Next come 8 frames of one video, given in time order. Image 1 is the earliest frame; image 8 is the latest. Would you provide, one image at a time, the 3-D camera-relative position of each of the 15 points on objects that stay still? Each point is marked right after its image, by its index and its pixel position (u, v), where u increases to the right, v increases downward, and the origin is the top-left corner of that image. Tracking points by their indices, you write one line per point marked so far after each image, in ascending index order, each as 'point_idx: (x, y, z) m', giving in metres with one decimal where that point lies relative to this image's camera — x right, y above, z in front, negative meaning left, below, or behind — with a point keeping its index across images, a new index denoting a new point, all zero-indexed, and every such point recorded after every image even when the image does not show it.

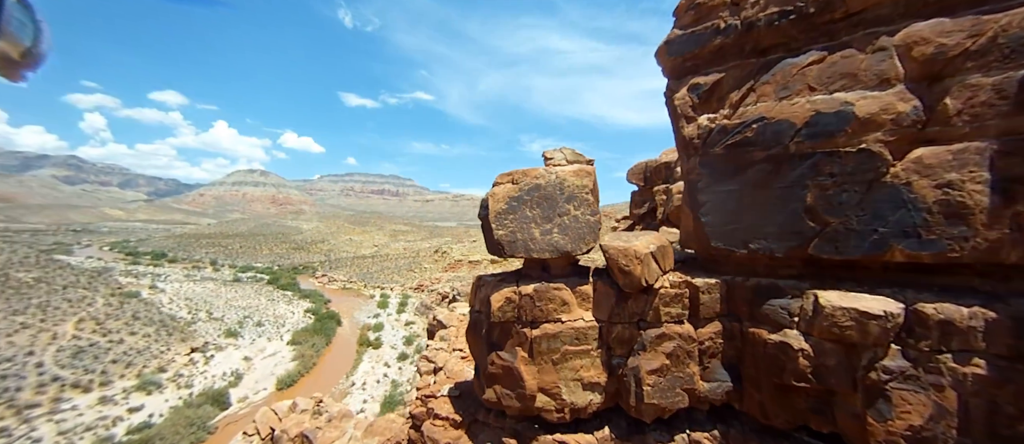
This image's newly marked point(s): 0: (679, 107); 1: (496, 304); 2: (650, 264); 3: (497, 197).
0: (+2.6, +1.8, +5.6) m
1: (-0.2, -1.1, +4.9) m
2: (+1.8, -0.6, +4.7) m
3: (-0.2, +0.3, +5.0) m
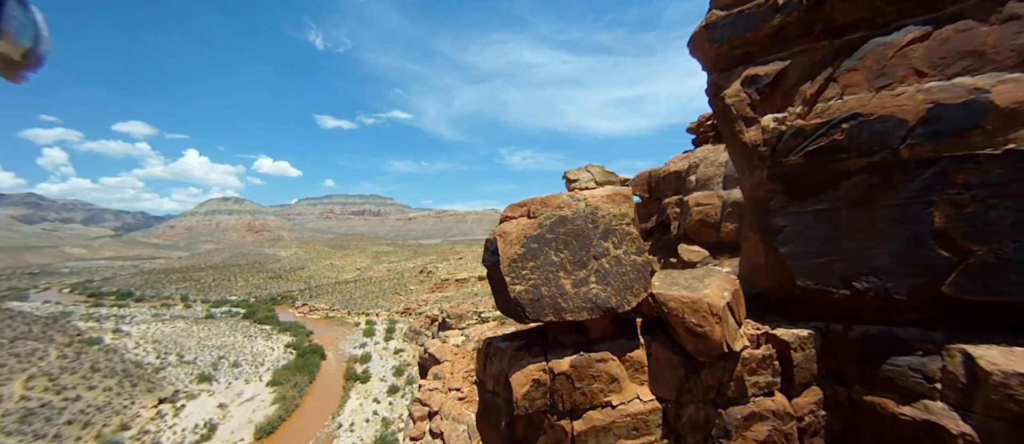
0: (+2.7, +1.4, +4.4) m
1: (+0.1, -1.6, +3.5) m
2: (+2.0, -0.9, +3.4) m
3: (0.0, -0.2, +3.7) m
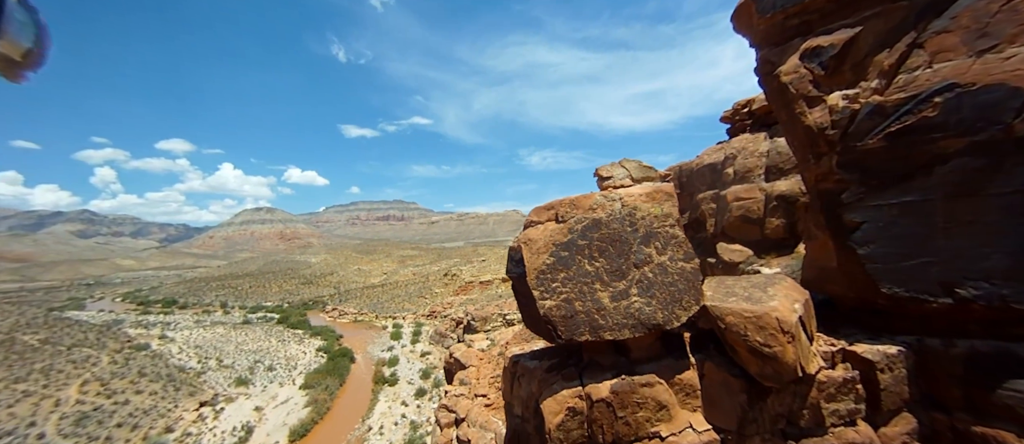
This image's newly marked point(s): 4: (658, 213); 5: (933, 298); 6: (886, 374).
0: (+2.9, +1.4, +3.9) m
1: (+0.3, -1.6, +3.1) m
2: (+2.3, -0.9, +2.9) m
3: (+0.2, -0.2, +3.3) m
4: (+1.3, +0.1, +3.3) m
5: (+3.5, -0.6, +3.1) m
6: (+3.1, -1.3, +3.1) m
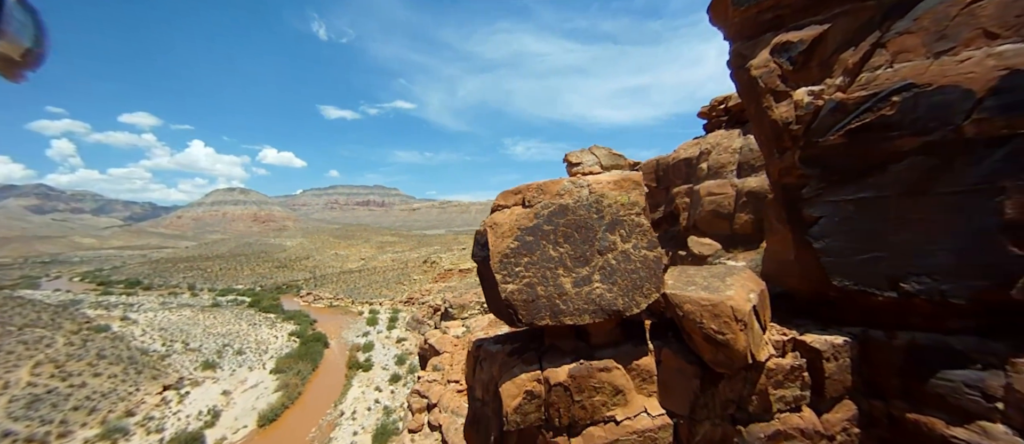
0: (+2.6, +1.5, +3.9) m
1: (0.0, -1.5, +3.1) m
2: (+1.9, -0.8, +3.0) m
3: (-0.1, -0.1, +3.2) m
4: (+1.0, +0.2, +3.3) m
5: (+3.2, -0.6, +3.2) m
6: (+2.8, -1.2, +3.2) m
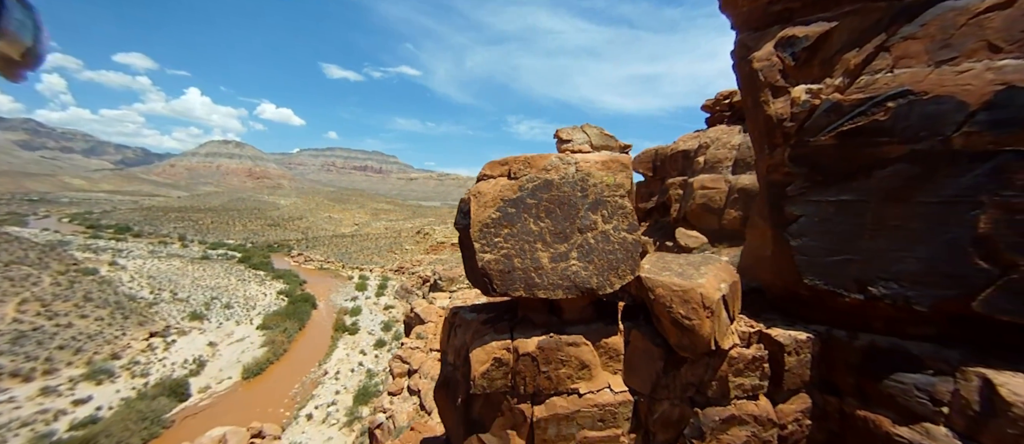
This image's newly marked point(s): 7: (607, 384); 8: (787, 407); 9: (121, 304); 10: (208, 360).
0: (+2.6, +1.6, +3.8) m
1: (-0.3, -1.2, +3.2) m
2: (+1.7, -0.8, +3.0) m
3: (-0.3, +0.2, +3.2) m
4: (+0.9, +0.4, +3.3) m
5: (+3.0, -0.6, +3.3) m
6: (+2.5, -1.2, +3.3) m
7: (+0.8, -1.4, +3.2) m
8: (+2.5, -1.7, +3.4) m
9: (-19.1, -4.1, +18.0) m
10: (-12.5, -5.7, +15.1) m
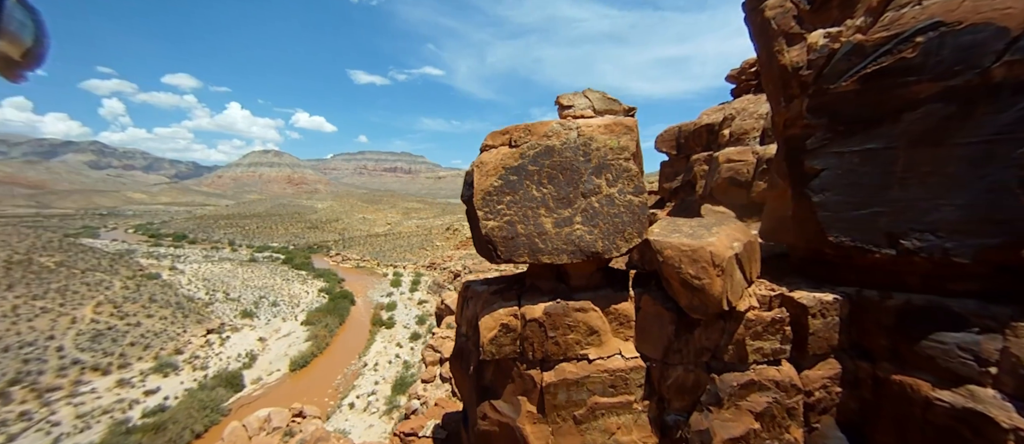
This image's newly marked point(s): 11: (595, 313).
0: (+2.6, +2.0, +3.6) m
1: (-0.2, -1.0, +3.2) m
2: (+1.8, -0.4, +2.9) m
3: (-0.2, +0.5, +3.3) m
4: (+0.9, +0.7, +3.2) m
5: (+3.0, -0.2, +3.0) m
6: (+2.6, -0.8, +3.1) m
7: (+0.9, -1.1, +3.2) m
8: (+2.6, -1.3, +3.2) m
9: (-17.7, -4.3, +19.6) m
10: (-11.2, -5.7, +16.1) m
11: (+0.7, -0.8, +3.2) m
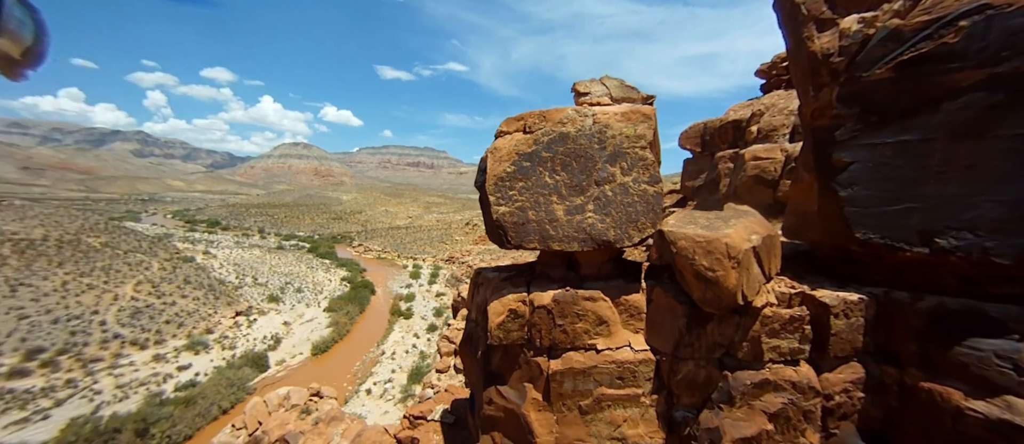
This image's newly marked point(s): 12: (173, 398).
0: (+2.7, +2.0, +3.4) m
1: (-0.2, -0.8, +3.2) m
2: (+1.8, -0.4, +2.8) m
3: (-0.1, +0.6, +3.2) m
4: (+1.0, +0.8, +3.1) m
5: (+3.1, -0.2, +2.9) m
6: (+2.6, -0.8, +3.0) m
7: (+1.0, -1.0, +3.1) m
8: (+2.7, -1.3, +3.0) m
9: (-16.8, -3.5, +20.5) m
10: (-10.6, -5.2, +16.7) m
11: (+0.8, -0.7, +3.1) m
12: (-10.5, -5.4, +11.4) m
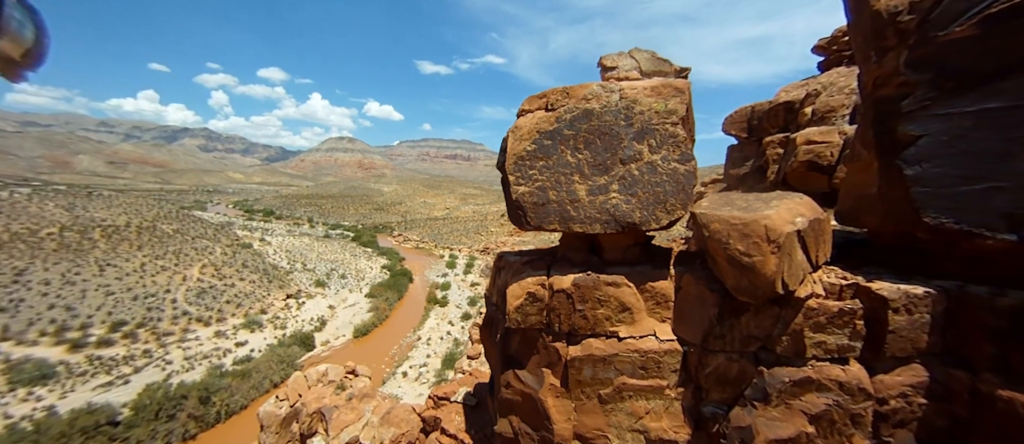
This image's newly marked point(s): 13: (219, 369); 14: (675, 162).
0: (+2.9, +2.1, +3.0) m
1: (0.0, -0.7, +3.1) m
2: (+1.9, -0.2, +2.5) m
3: (+0.1, +0.8, +3.1) m
4: (+1.2, +0.9, +2.9) m
5: (+3.2, -0.1, +2.5) m
6: (+2.8, -0.7, +2.6) m
7: (+1.1, -0.9, +3.0) m
8: (+2.8, -1.1, +2.7) m
9: (-14.9, -2.8, +22.0) m
10: (-9.1, -4.6, +17.7) m
11: (+0.9, -0.5, +3.0) m
12: (-9.6, -5.0, +12.4) m
13: (-9.9, -4.9, +12.3) m
14: (+1.3, +0.5, +2.9) m
